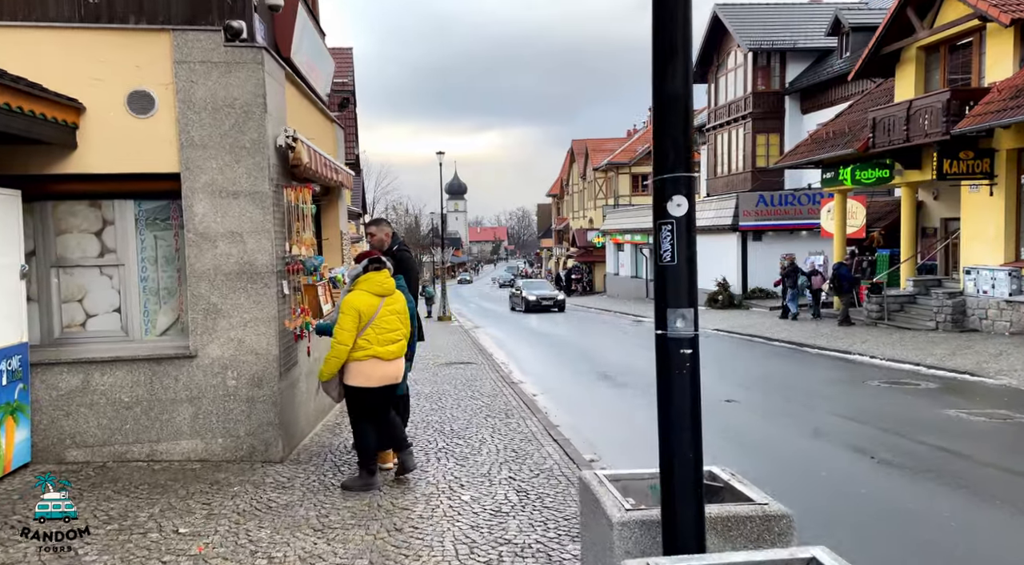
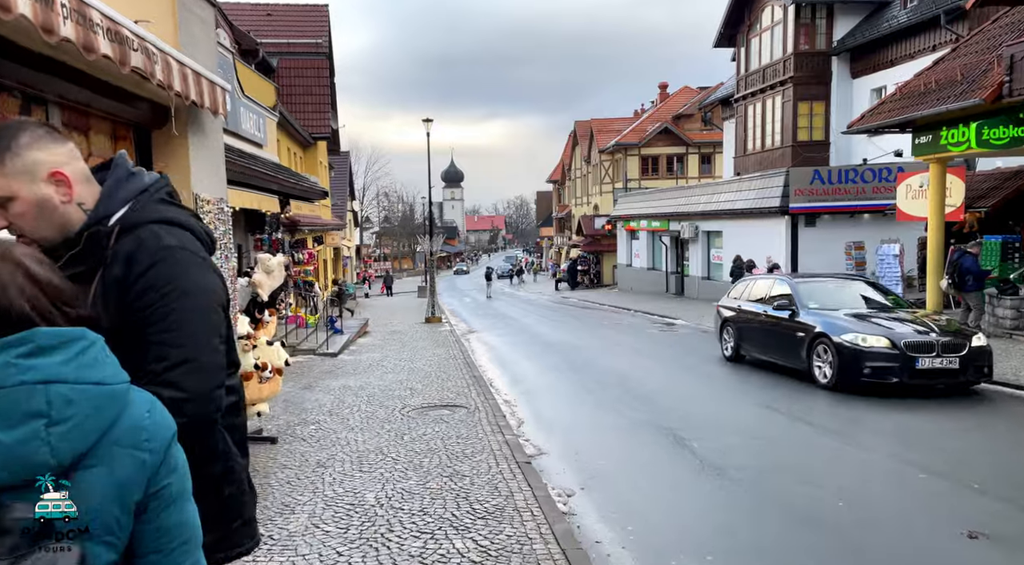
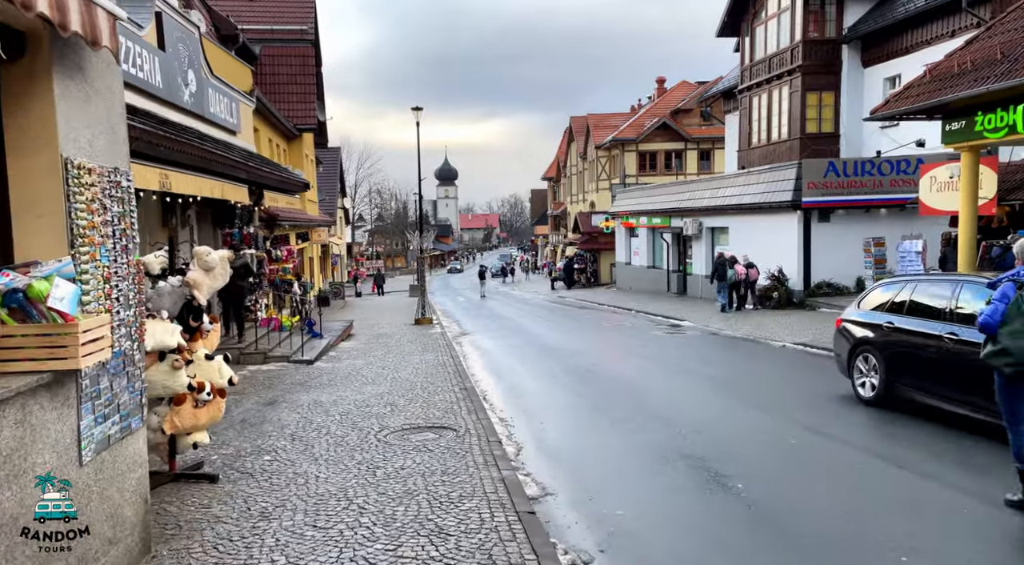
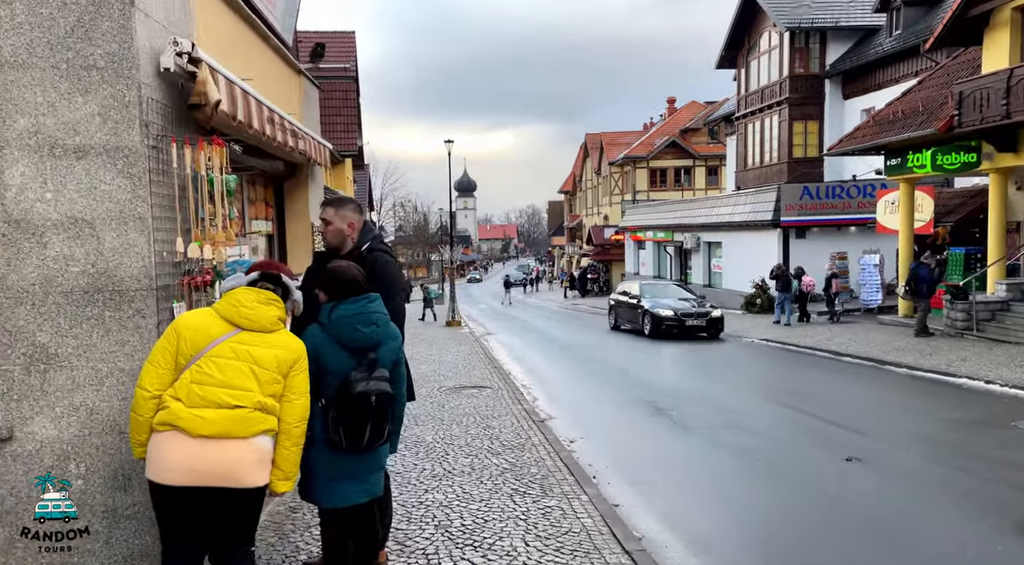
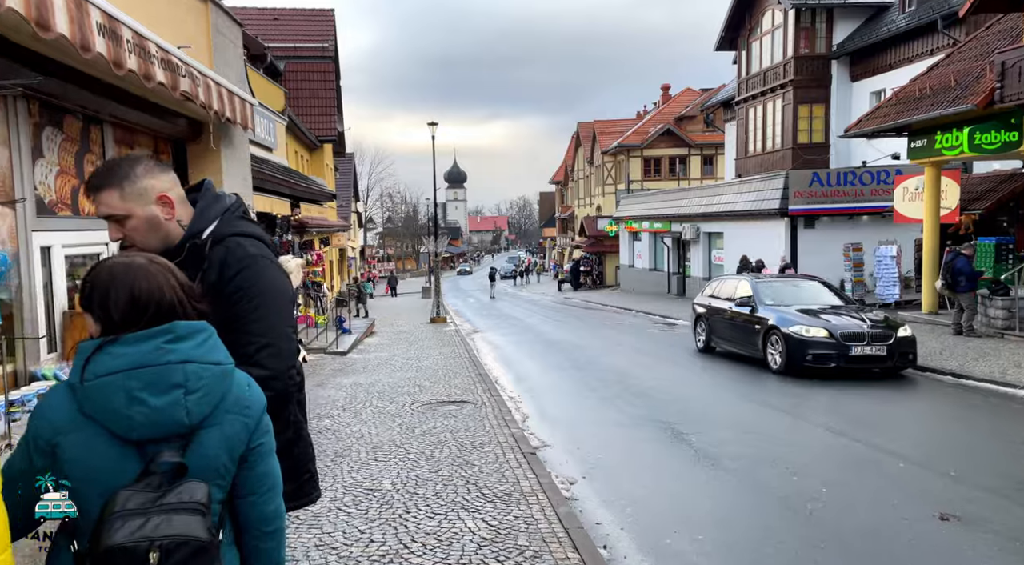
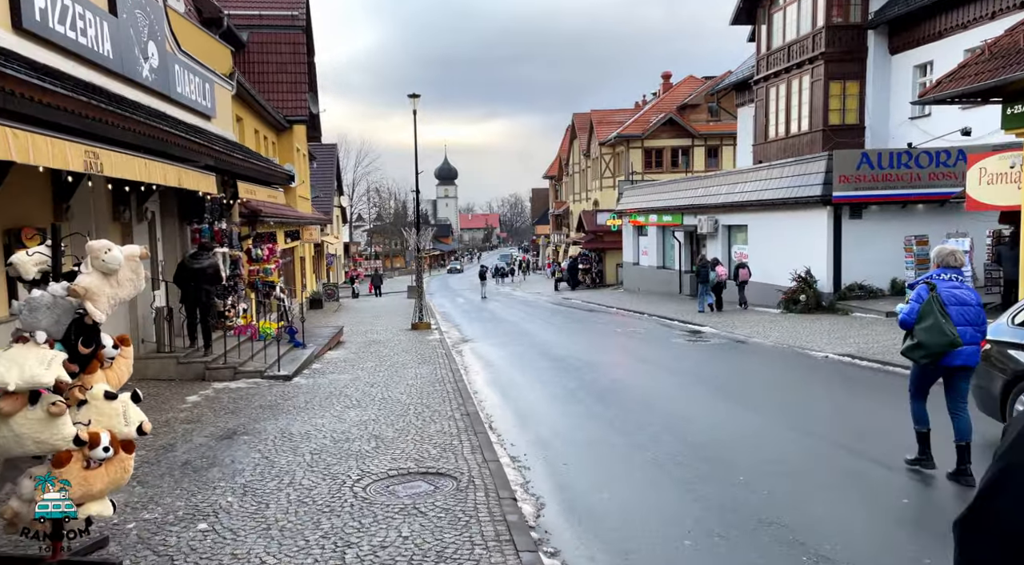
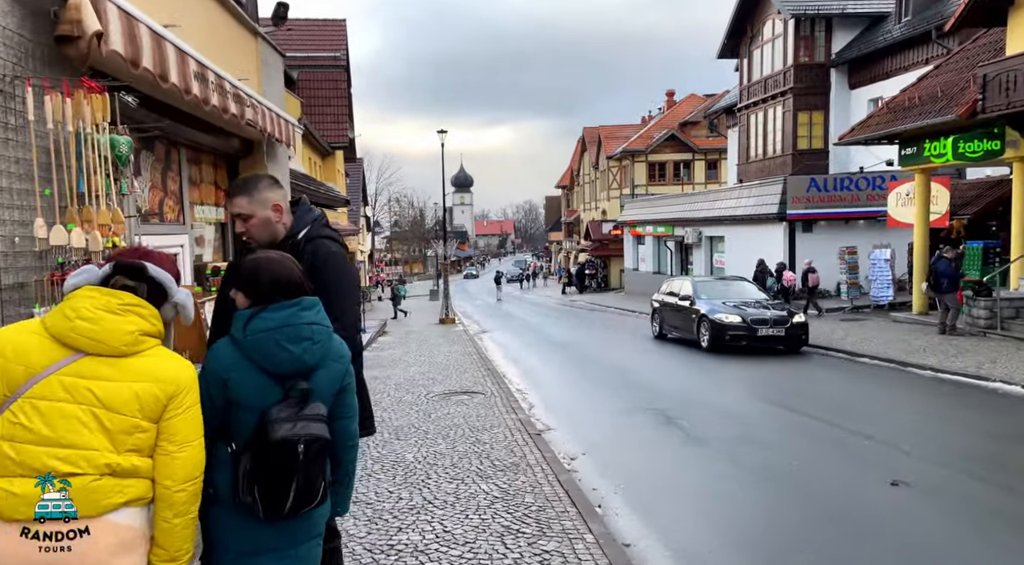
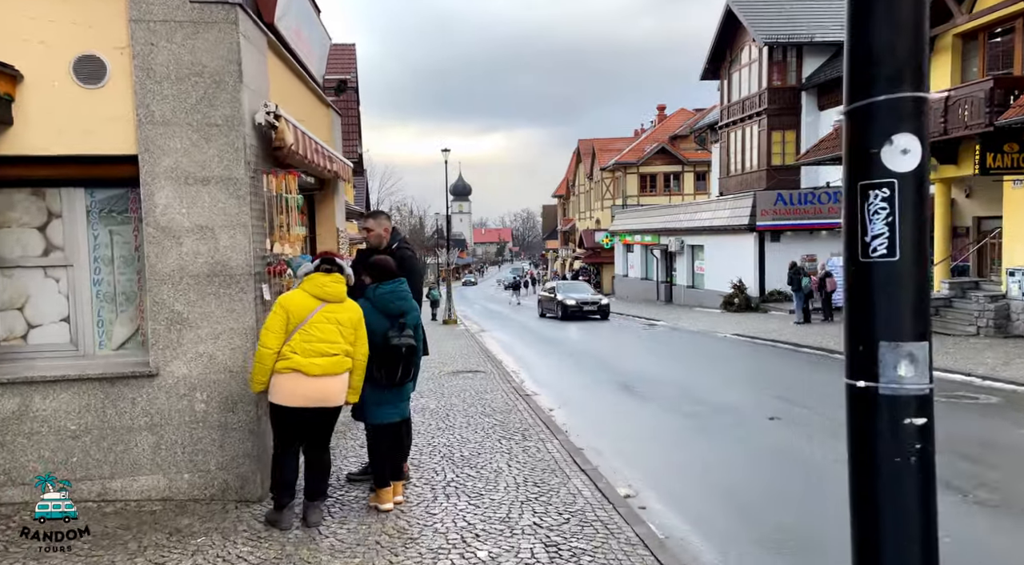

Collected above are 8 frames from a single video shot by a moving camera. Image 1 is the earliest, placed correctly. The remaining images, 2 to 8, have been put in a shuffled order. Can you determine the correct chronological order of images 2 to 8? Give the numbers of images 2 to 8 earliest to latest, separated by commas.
8, 4, 7, 5, 2, 3, 6
